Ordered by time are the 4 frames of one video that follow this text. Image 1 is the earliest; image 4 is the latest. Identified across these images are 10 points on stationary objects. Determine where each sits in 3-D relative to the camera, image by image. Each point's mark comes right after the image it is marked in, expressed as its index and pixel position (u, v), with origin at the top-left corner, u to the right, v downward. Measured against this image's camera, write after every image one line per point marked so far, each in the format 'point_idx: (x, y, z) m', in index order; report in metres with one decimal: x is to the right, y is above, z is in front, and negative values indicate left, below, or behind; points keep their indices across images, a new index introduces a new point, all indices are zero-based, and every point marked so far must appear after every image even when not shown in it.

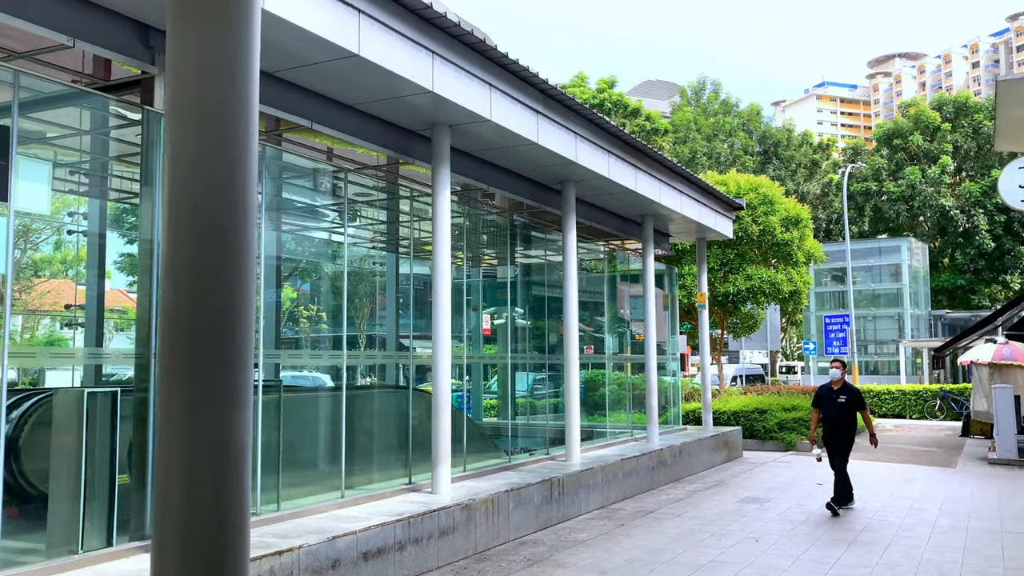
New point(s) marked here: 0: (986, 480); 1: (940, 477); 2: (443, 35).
0: (+6.4, -2.6, +12.4) m
1: (+5.9, -2.6, +12.6) m
2: (-0.5, +1.9, +6.7) m
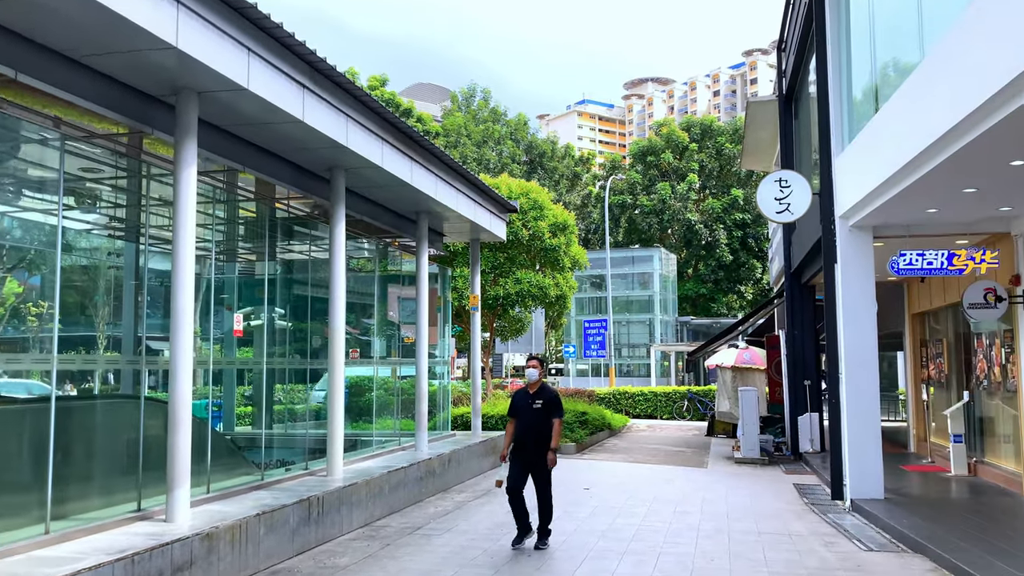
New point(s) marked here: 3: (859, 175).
0: (+3.2, -2.7, +12.9) m
1: (+2.6, -2.7, +13.0) m
2: (-2.0, +1.9, +5.7) m
3: (+3.6, +1.2, +9.5) m
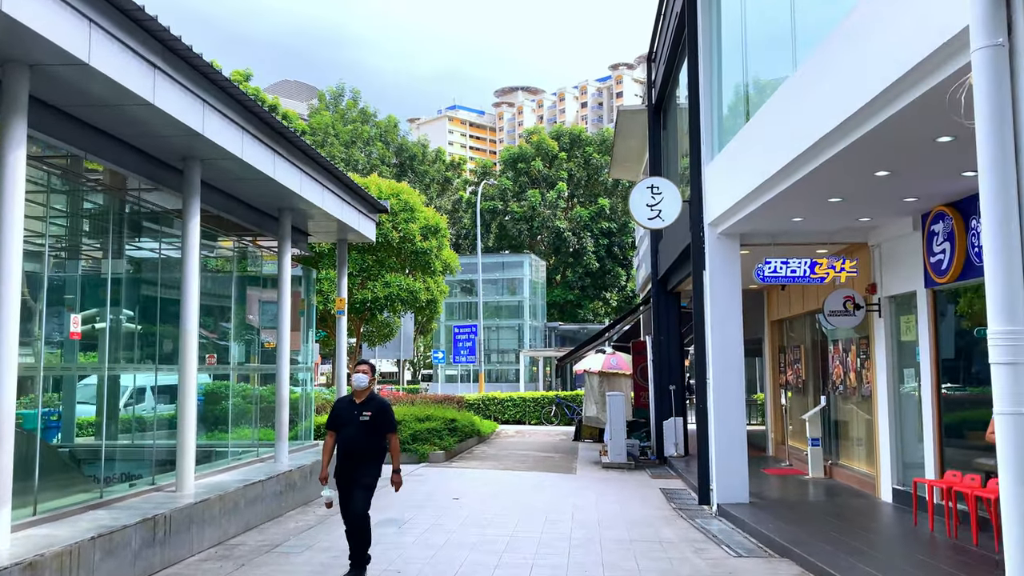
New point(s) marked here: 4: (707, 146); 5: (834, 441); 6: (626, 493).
0: (+1.3, -2.8, +12.9) m
1: (+0.7, -2.8, +12.9) m
2: (-2.7, +1.9, +5.1) m
3: (+2.3, +1.1, +9.6) m
4: (+2.3, +1.7, +10.6) m
5: (+4.5, -2.1, +12.7) m
6: (+1.5, -2.7, +12.0) m
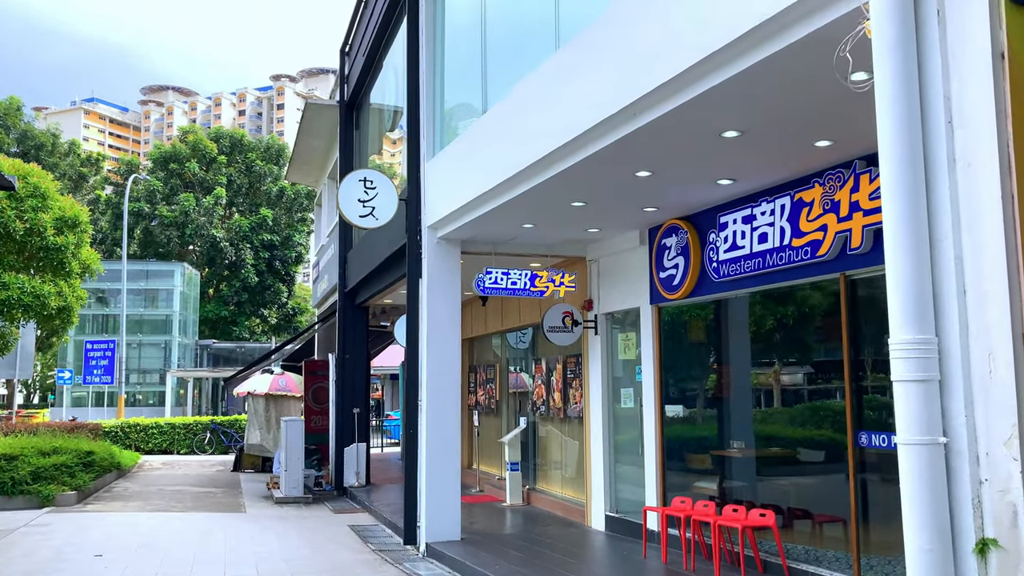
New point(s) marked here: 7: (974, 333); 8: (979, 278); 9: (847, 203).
0: (-2.8, -2.9, +11.2) m
1: (-3.3, -2.9, +10.9) m
2: (-3.5, +2.1, +2.5) m
3: (-0.5, +1.0, +8.6) m
4: (-0.9, +1.5, +9.5) m
5: (+0.2, -2.4, +12.2) m
6: (-2.3, -2.8, +10.4) m
7: (+1.5, -0.1, +3.0) m
8: (+1.5, 0.0, +2.9) m
9: (+2.2, +0.6, +6.0) m
